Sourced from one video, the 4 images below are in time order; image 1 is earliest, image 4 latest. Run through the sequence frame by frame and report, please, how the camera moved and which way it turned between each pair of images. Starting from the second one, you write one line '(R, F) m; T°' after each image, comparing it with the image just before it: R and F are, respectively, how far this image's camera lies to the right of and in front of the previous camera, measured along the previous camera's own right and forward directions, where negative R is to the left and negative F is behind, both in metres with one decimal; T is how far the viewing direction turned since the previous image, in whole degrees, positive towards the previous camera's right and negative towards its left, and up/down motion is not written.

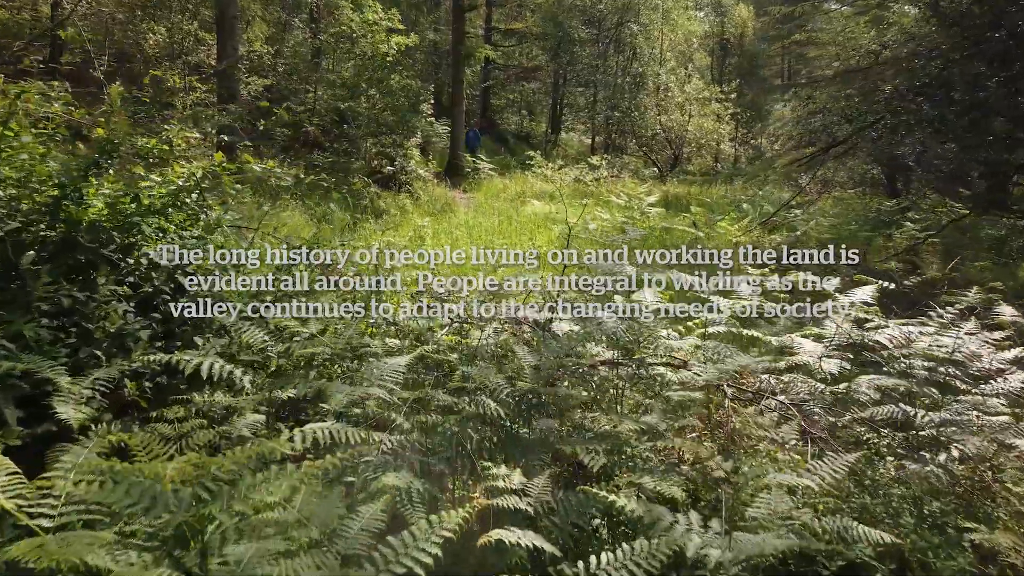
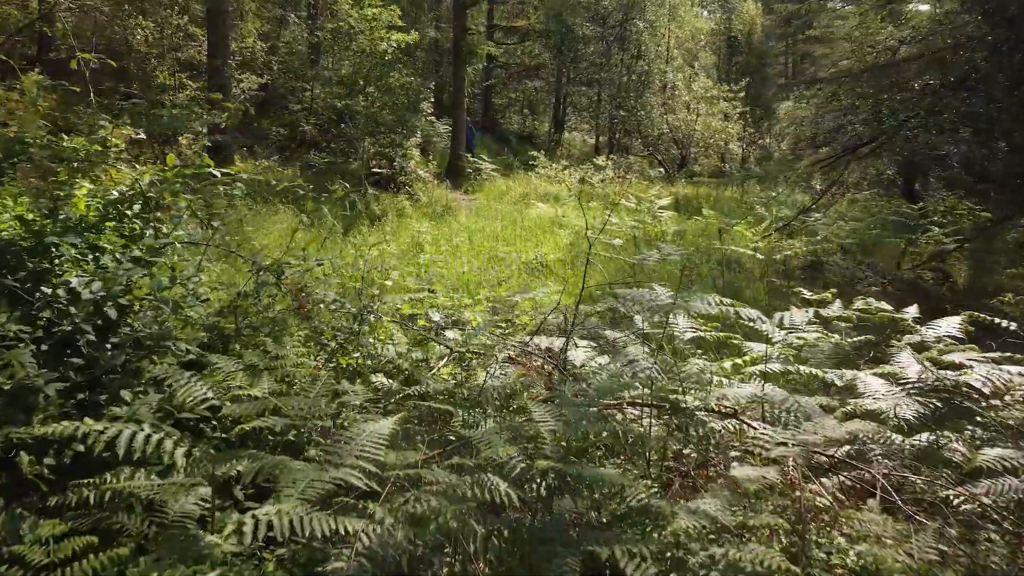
(0.0, +0.5) m; 0°
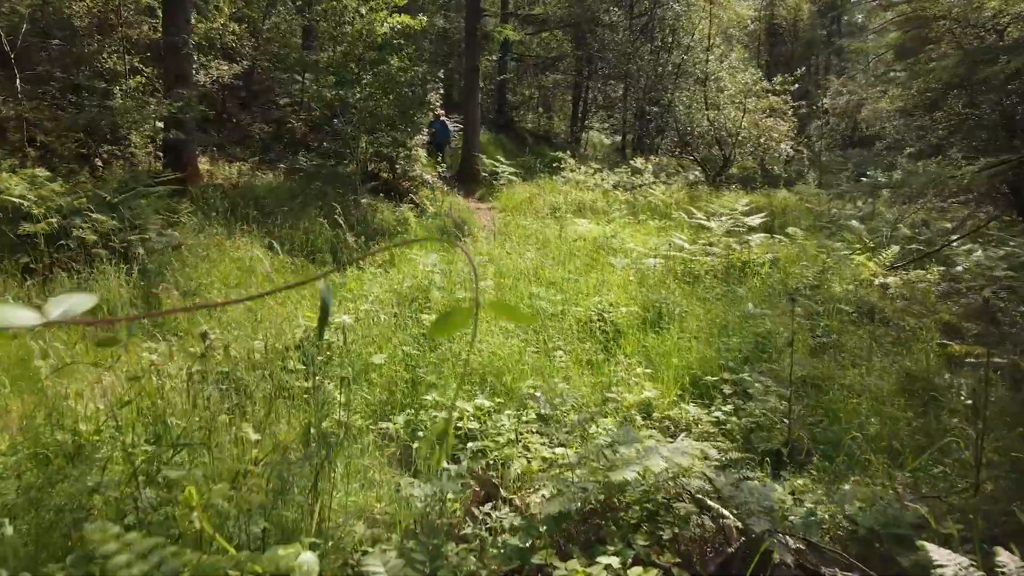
(-0.4, +2.3) m; -1°
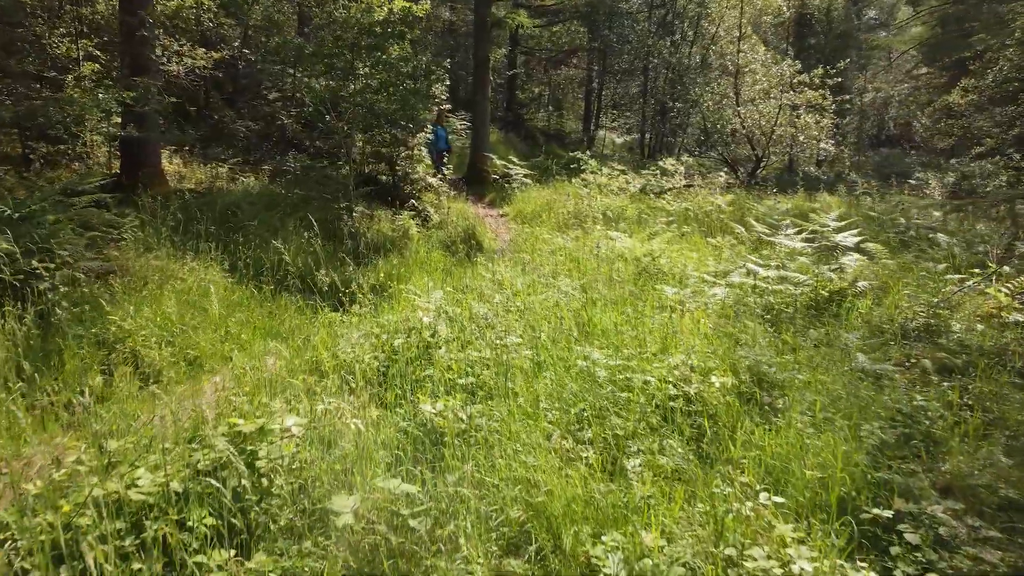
(-0.2, +1.5) m; -1°
